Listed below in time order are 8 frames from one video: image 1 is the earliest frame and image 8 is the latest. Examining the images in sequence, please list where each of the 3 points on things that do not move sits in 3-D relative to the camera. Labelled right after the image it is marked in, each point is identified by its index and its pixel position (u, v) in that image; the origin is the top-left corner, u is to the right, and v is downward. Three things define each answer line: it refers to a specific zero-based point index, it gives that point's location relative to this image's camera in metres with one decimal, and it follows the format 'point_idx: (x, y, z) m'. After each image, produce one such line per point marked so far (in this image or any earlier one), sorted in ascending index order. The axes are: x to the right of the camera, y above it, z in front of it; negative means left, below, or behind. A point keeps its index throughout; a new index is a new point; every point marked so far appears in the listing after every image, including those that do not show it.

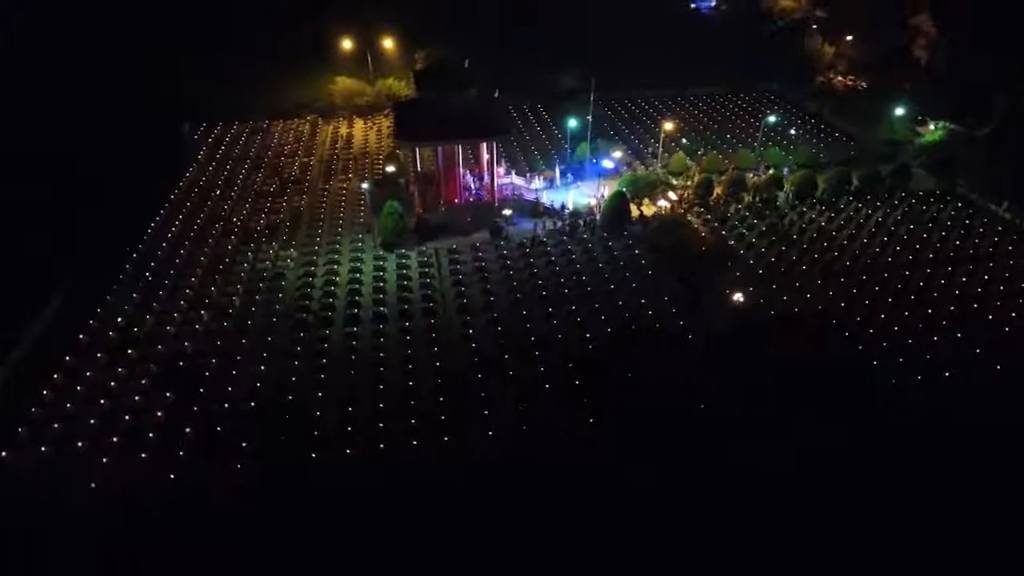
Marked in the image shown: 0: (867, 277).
0: (+6.5, +0.2, +14.1) m
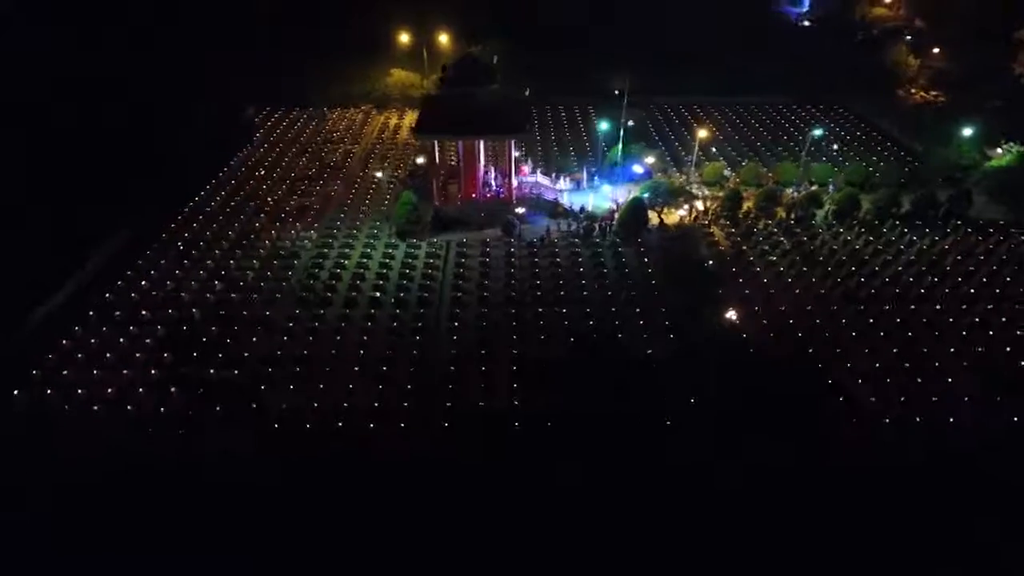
0: (+6.4, -0.3, +13.2) m
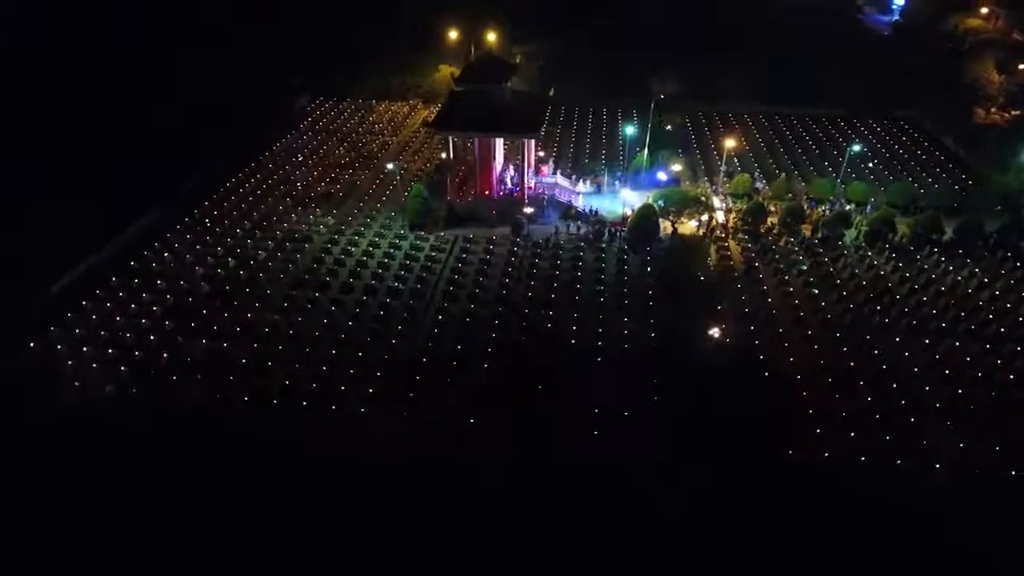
0: (+6.2, -0.8, +12.4) m
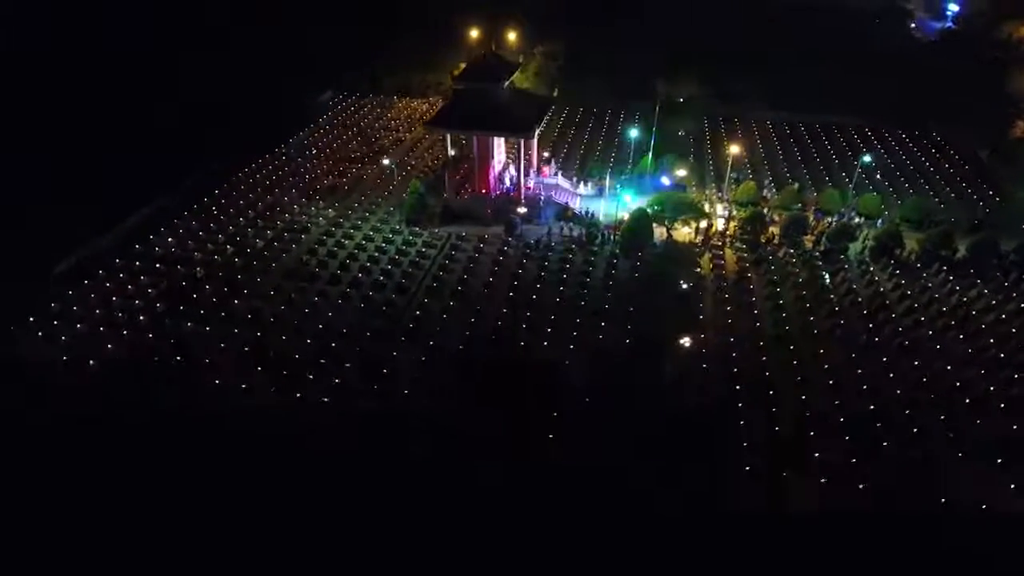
0: (+5.7, -1.1, +11.8) m
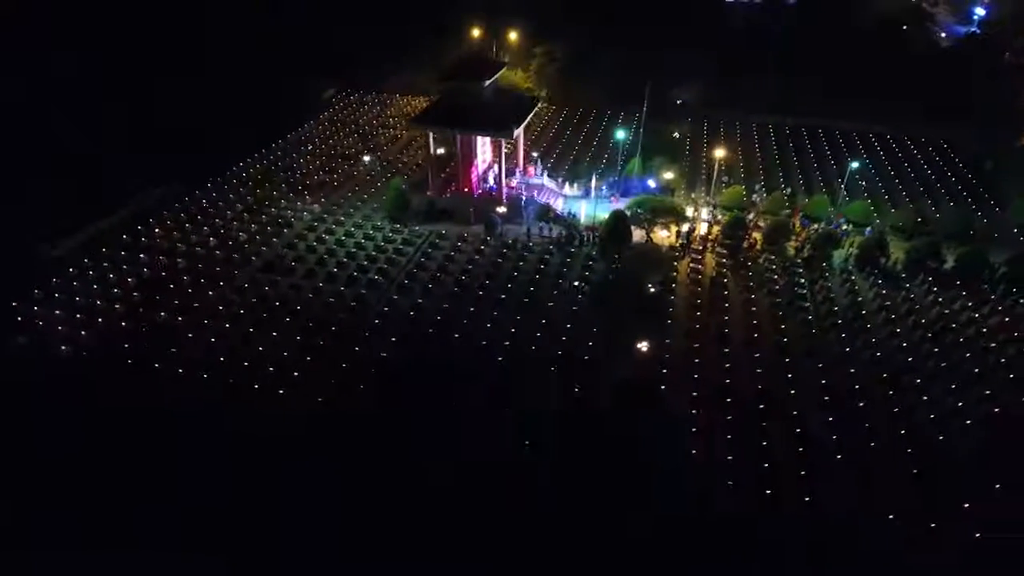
0: (+5.1, -1.2, +11.5) m
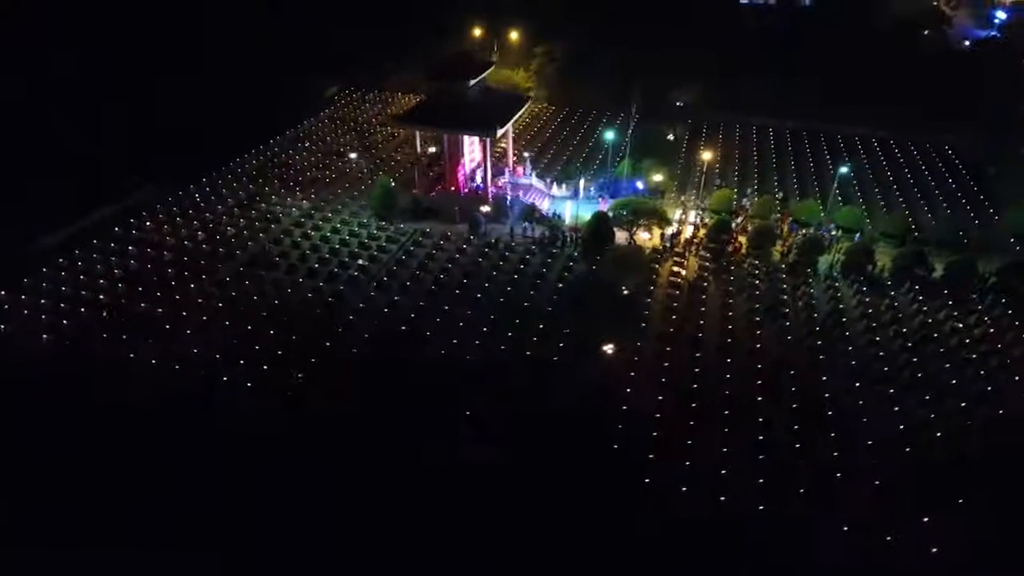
0: (+4.6, -1.3, +11.3) m
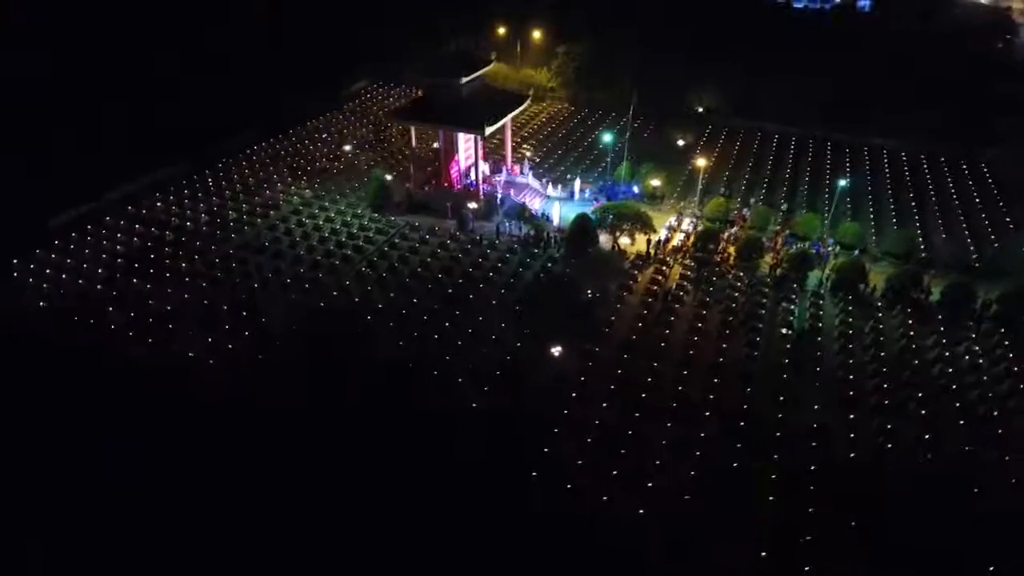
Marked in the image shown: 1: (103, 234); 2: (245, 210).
0: (+3.8, -1.5, +10.7) m
1: (-7.9, +1.0, +15.0) m
2: (-5.4, +1.6, +15.7) m
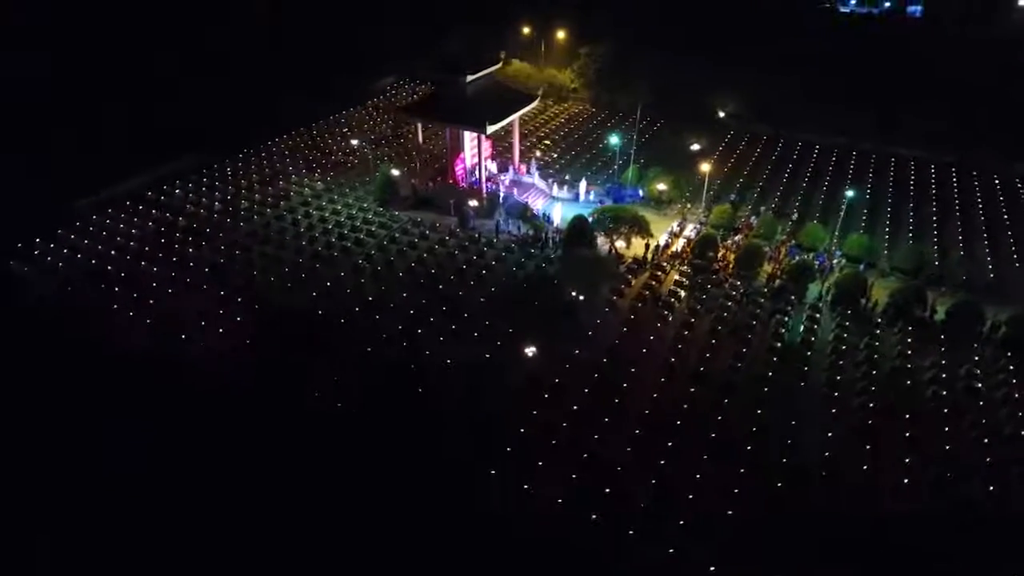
0: (+3.4, -1.7, +10.3) m
1: (-7.8, +1.4, +15.6) m
2: (-5.3, +1.8, +16.0) m
